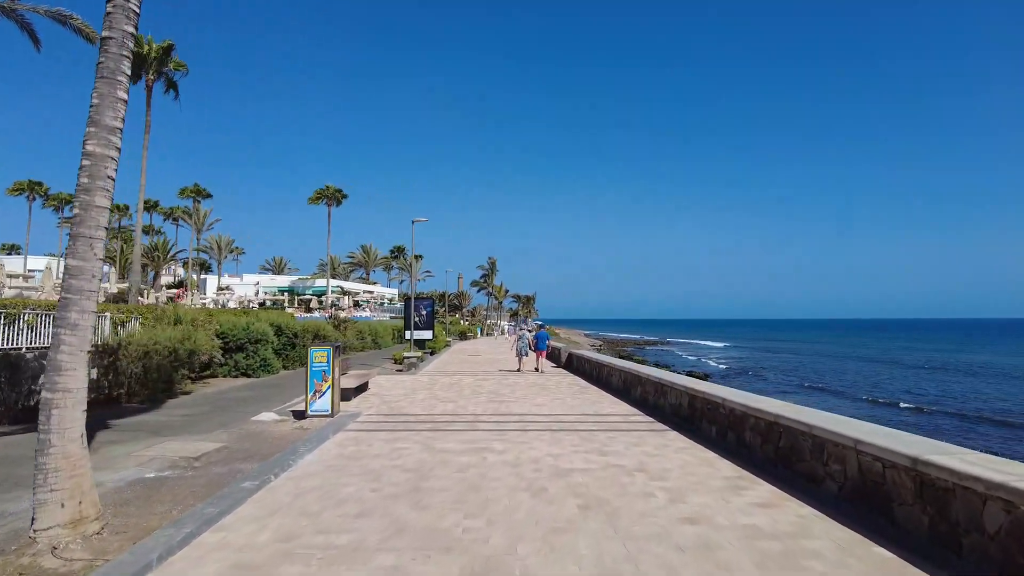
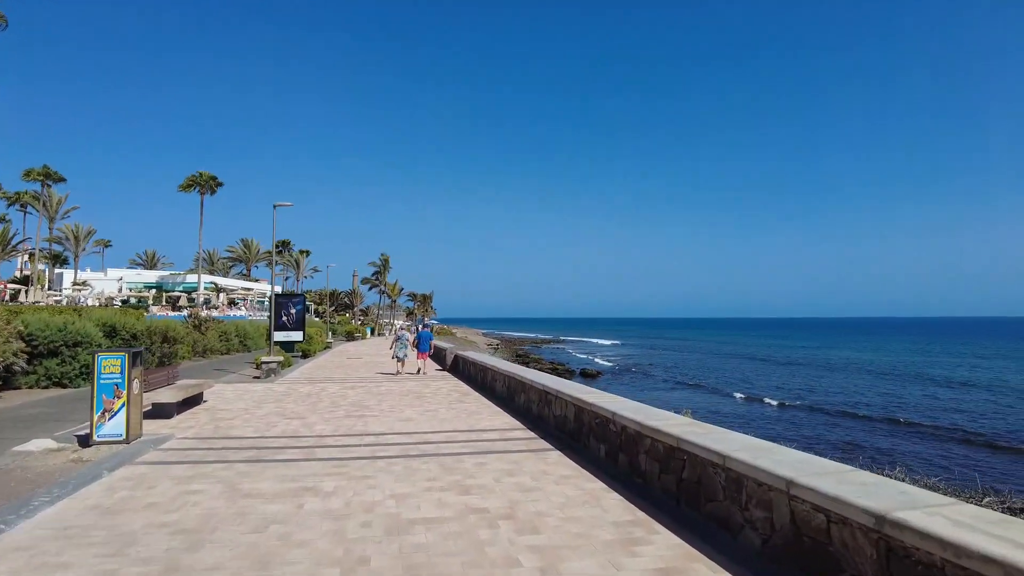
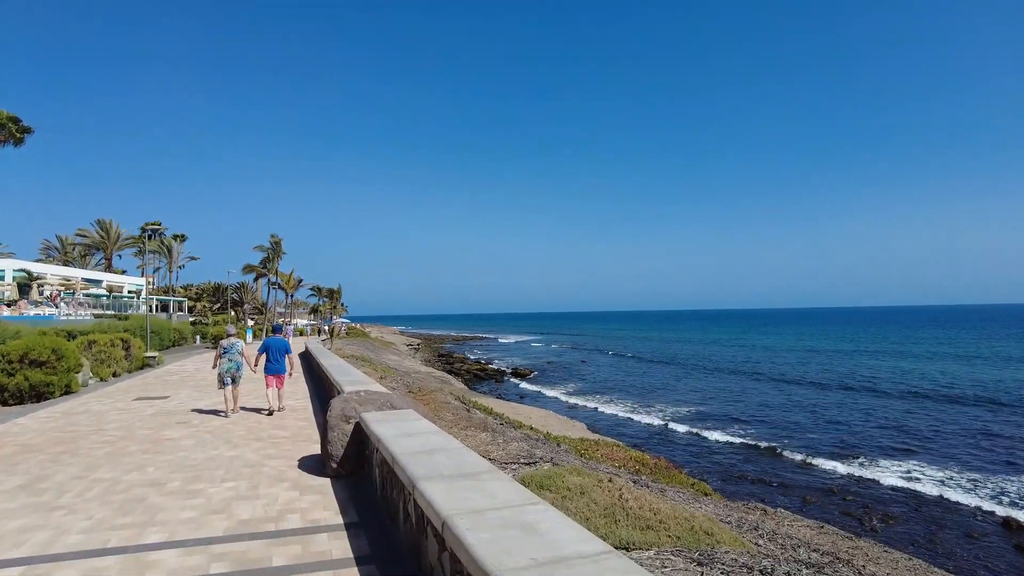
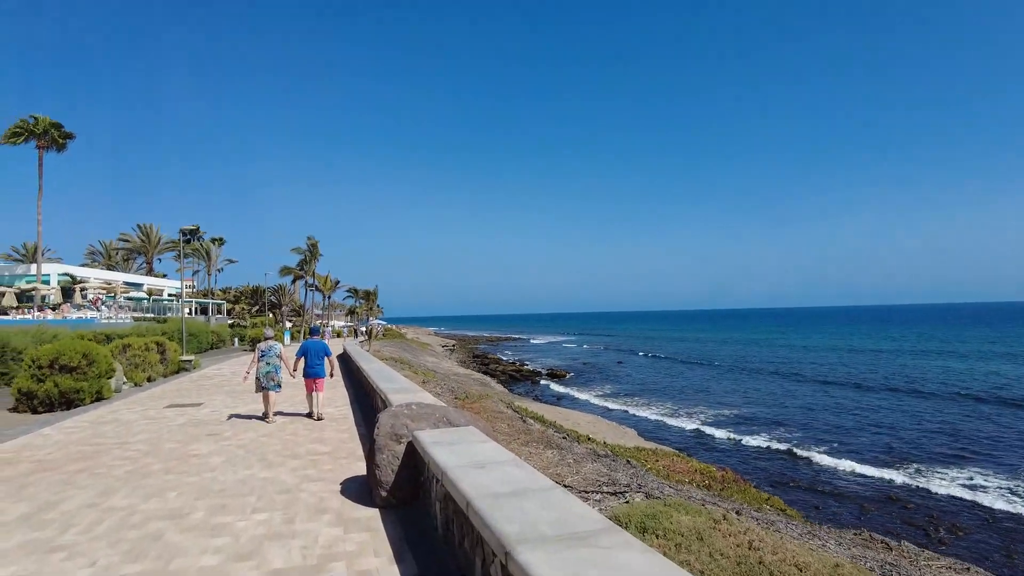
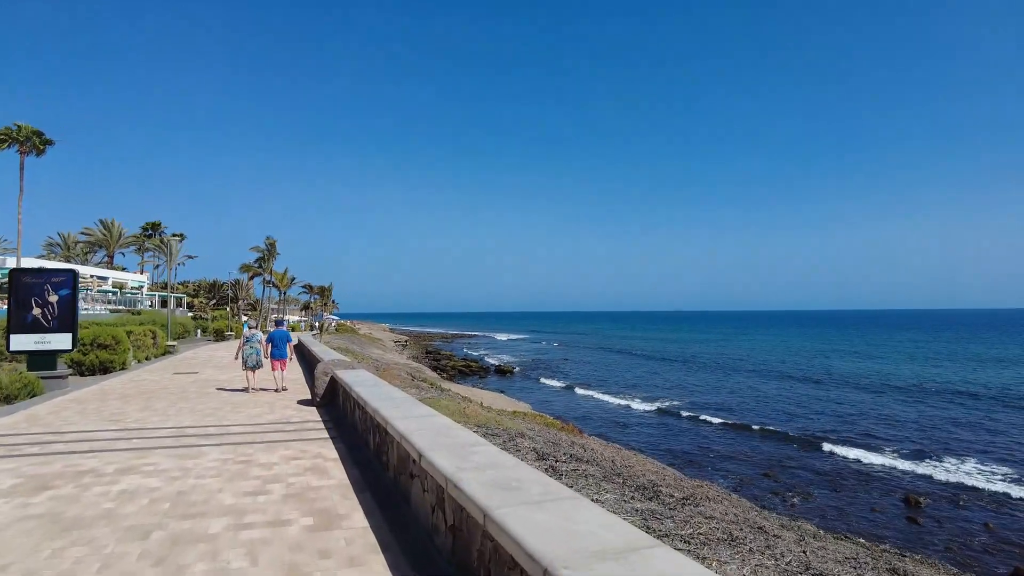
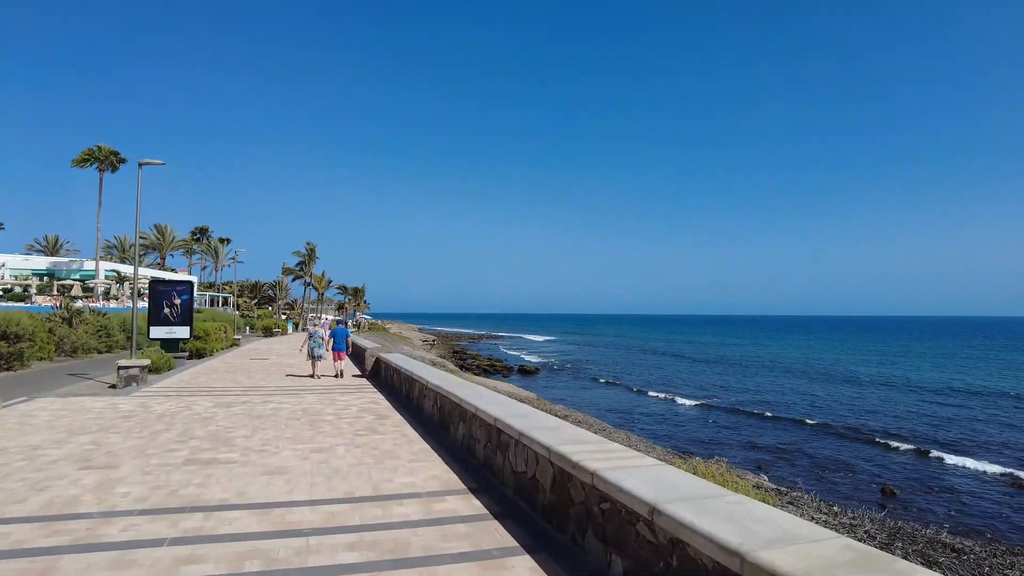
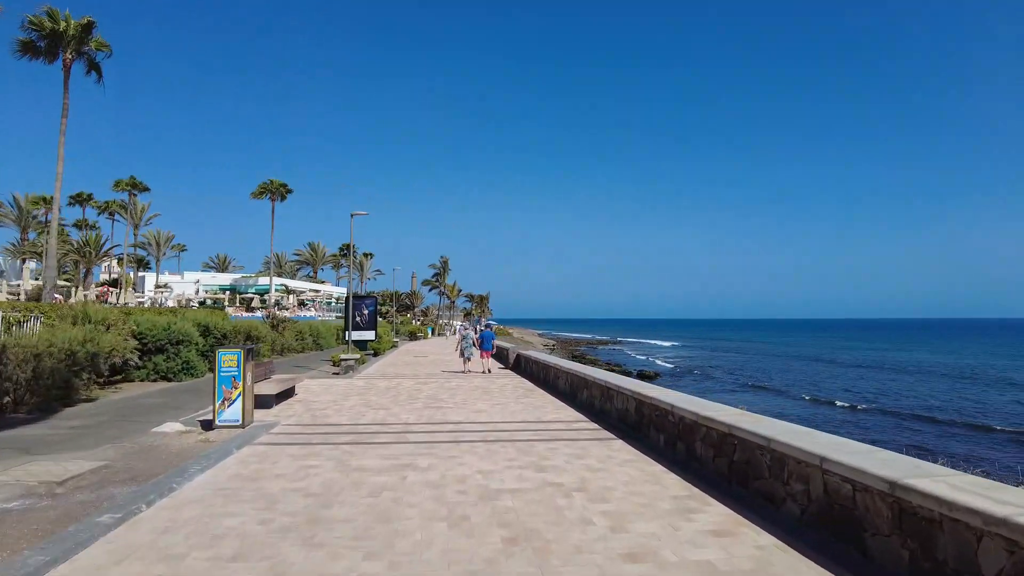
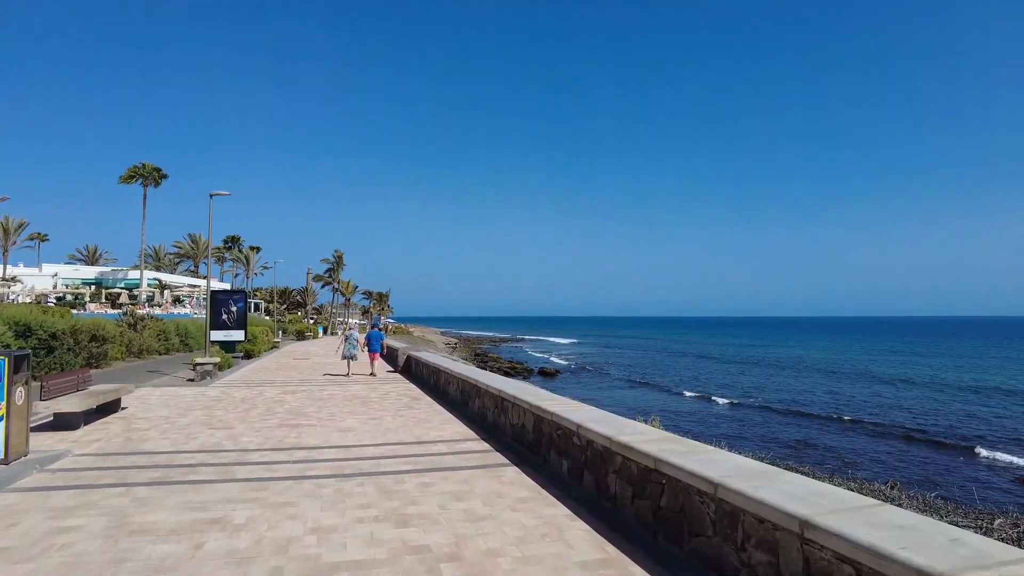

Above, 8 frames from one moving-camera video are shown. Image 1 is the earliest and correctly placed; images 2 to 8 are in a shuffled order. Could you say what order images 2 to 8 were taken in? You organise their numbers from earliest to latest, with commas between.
7, 2, 8, 6, 5, 3, 4
